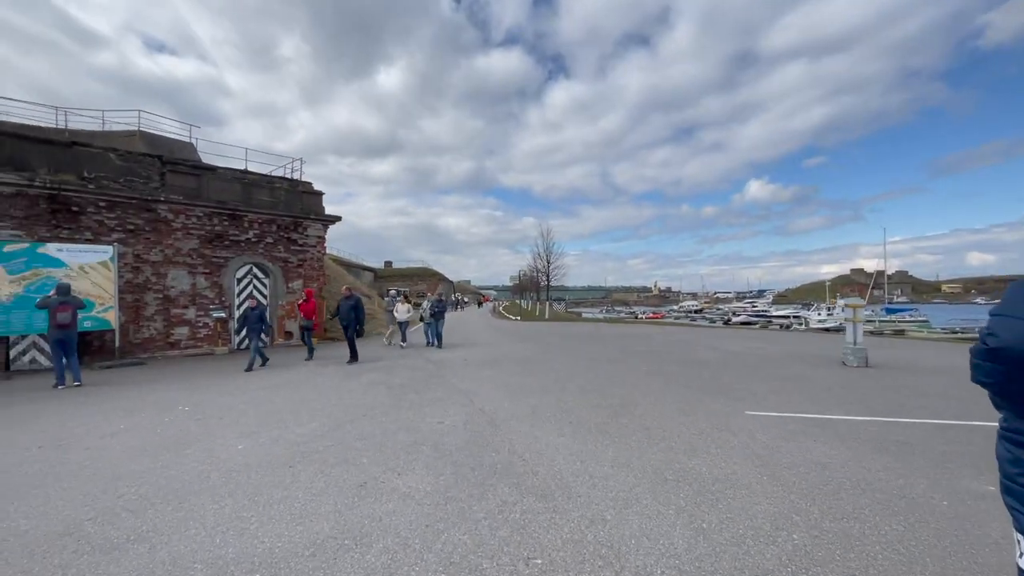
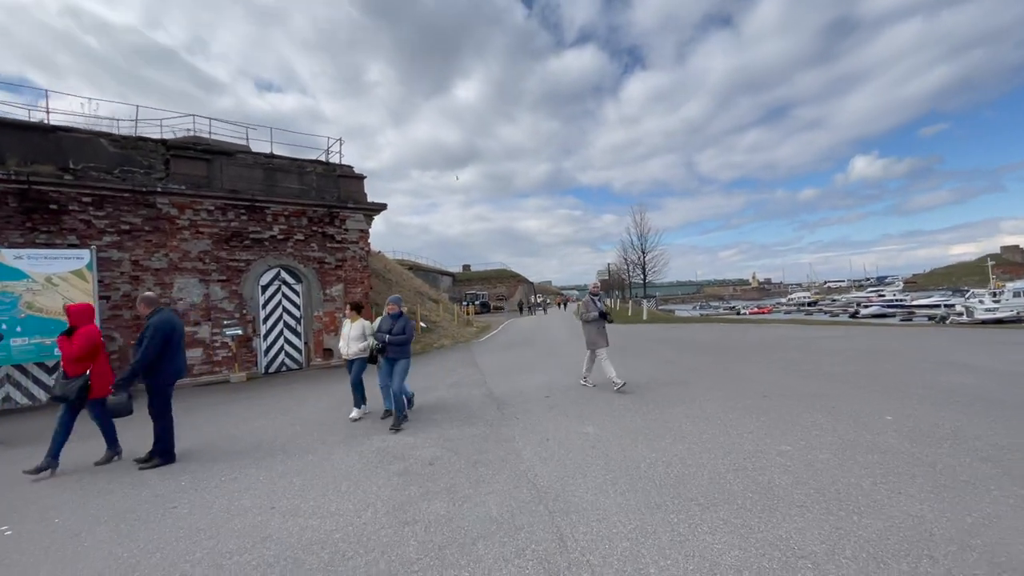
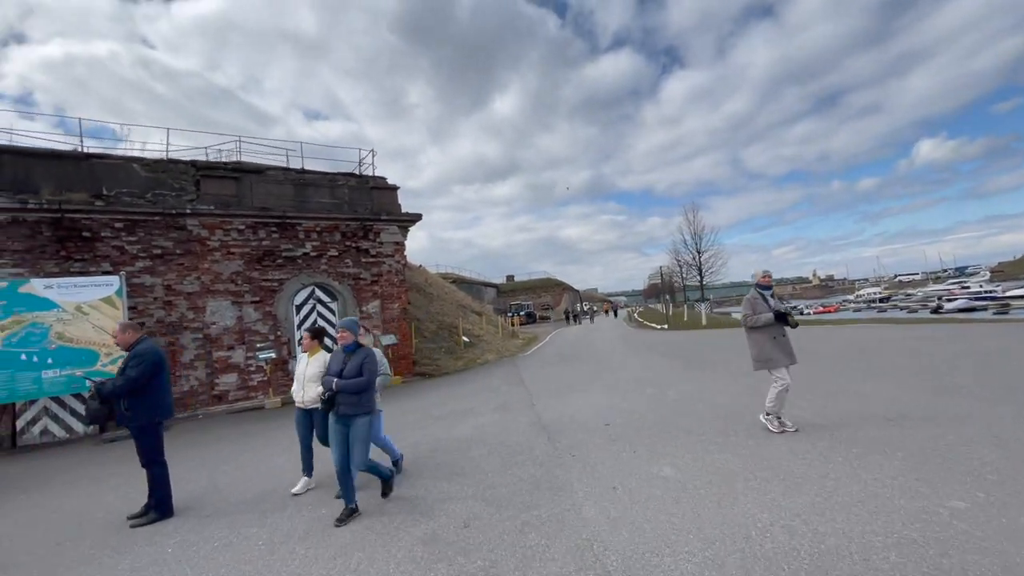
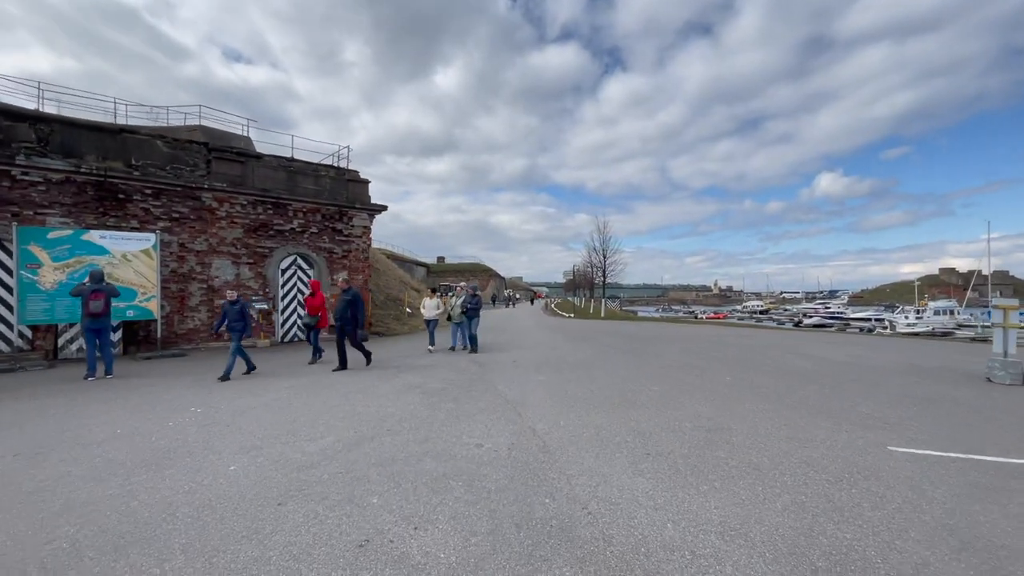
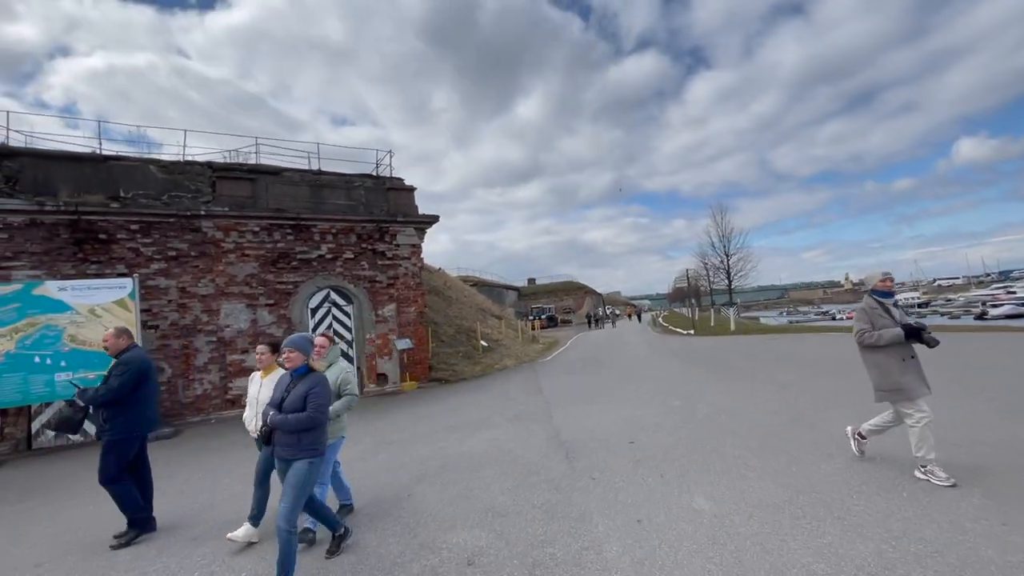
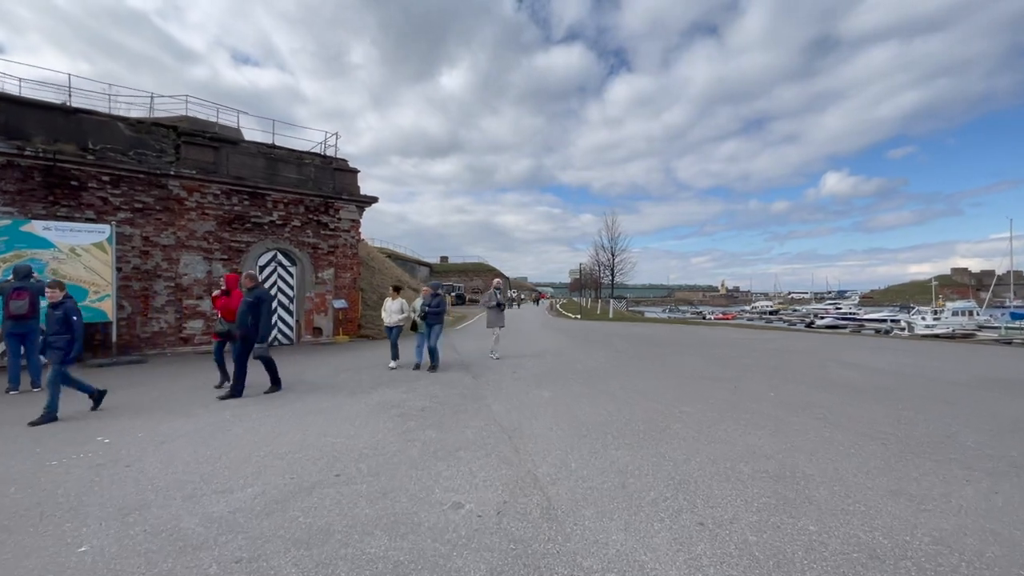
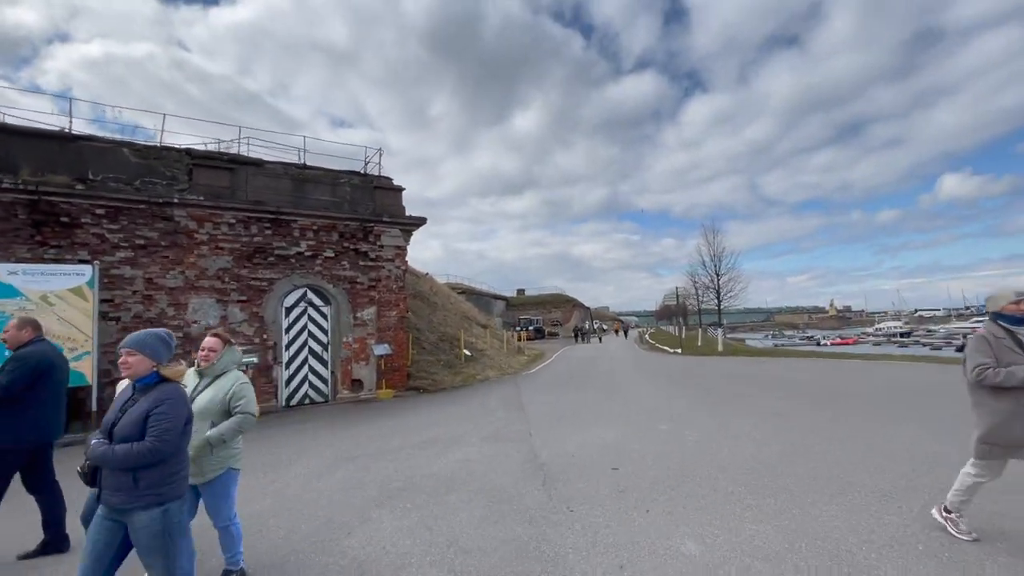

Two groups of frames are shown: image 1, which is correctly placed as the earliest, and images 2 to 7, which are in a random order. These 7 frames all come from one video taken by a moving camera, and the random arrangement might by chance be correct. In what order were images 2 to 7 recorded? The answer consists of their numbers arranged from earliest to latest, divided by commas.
4, 6, 2, 3, 5, 7
